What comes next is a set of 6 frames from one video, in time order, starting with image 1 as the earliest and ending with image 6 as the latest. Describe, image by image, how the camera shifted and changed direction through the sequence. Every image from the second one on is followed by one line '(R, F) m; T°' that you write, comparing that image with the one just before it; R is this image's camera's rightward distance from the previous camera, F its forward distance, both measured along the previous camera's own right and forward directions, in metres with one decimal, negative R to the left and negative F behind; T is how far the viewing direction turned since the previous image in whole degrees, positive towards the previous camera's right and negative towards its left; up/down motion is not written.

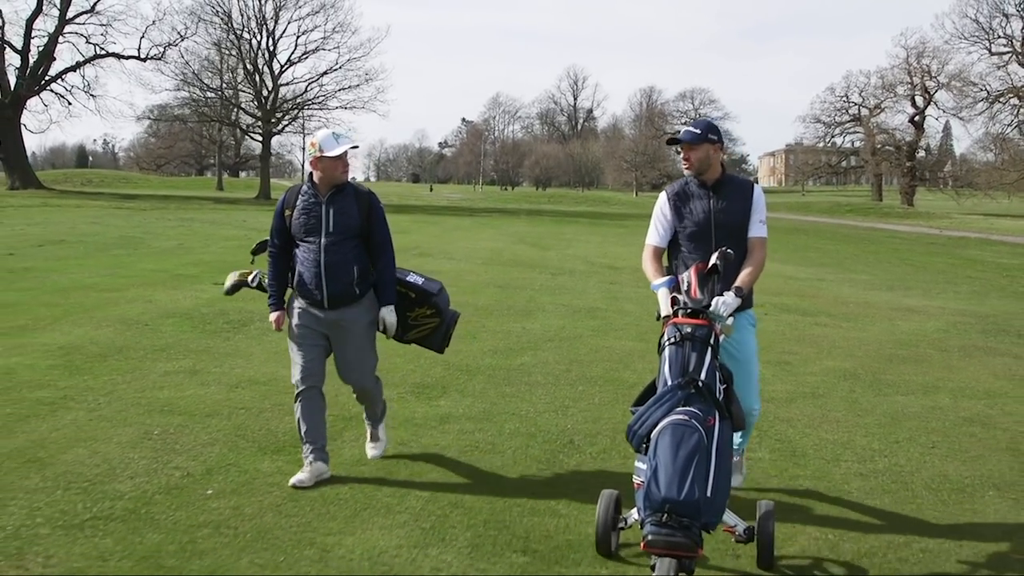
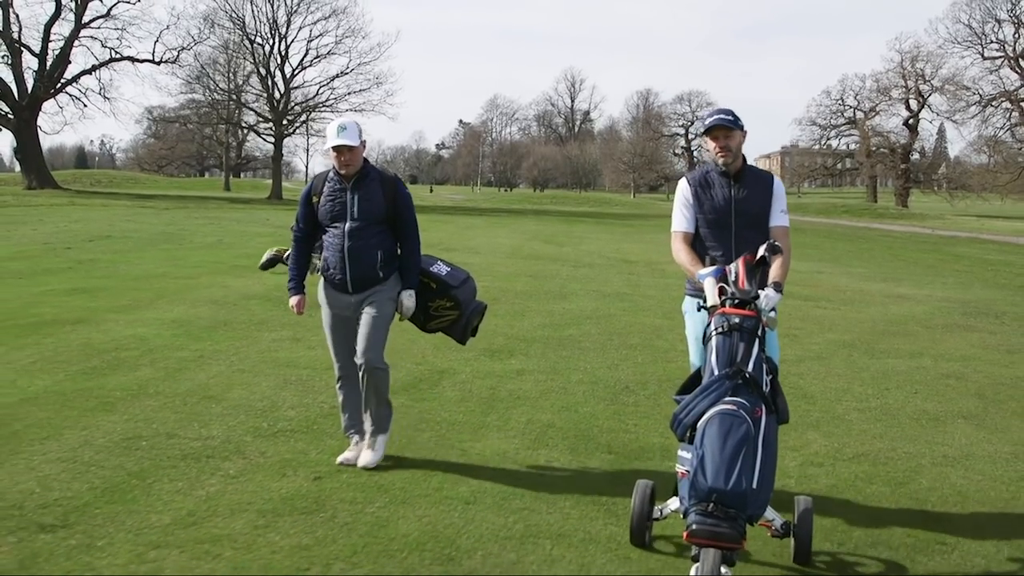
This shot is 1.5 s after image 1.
(-0.4, -1.3) m; 0°
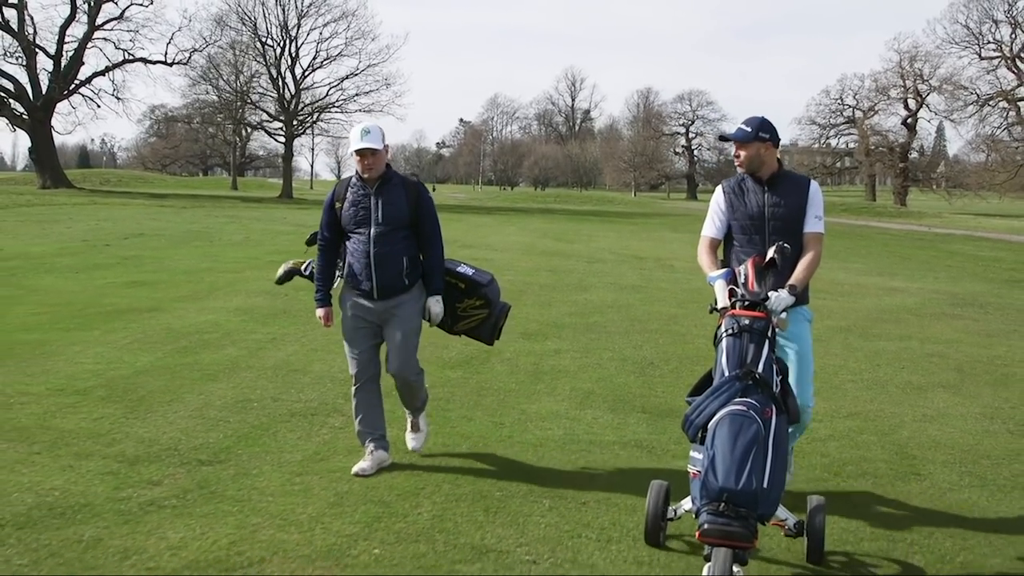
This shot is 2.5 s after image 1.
(-0.3, -1.0) m; 0°
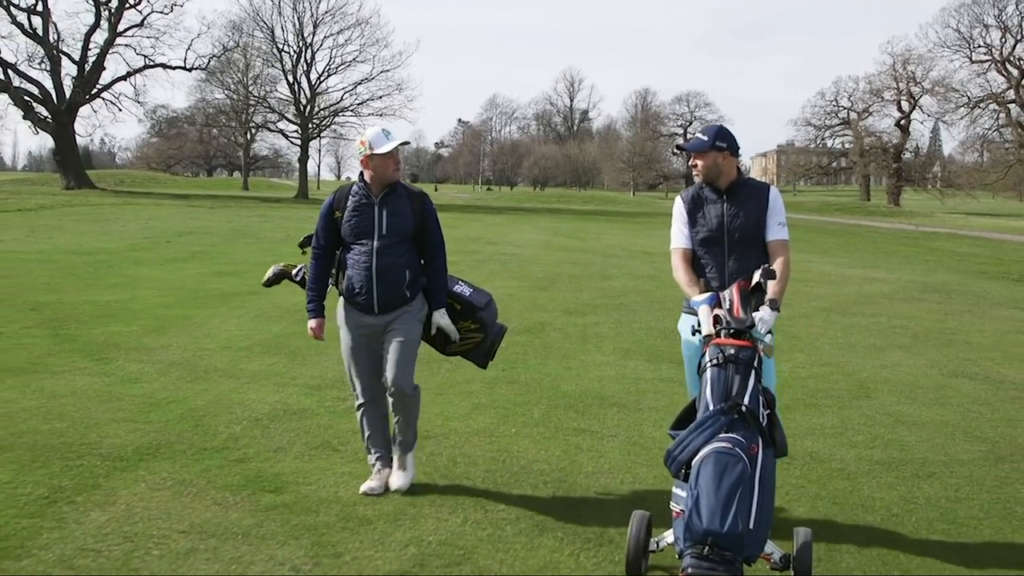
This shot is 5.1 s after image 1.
(-0.5, -2.1) m; 0°
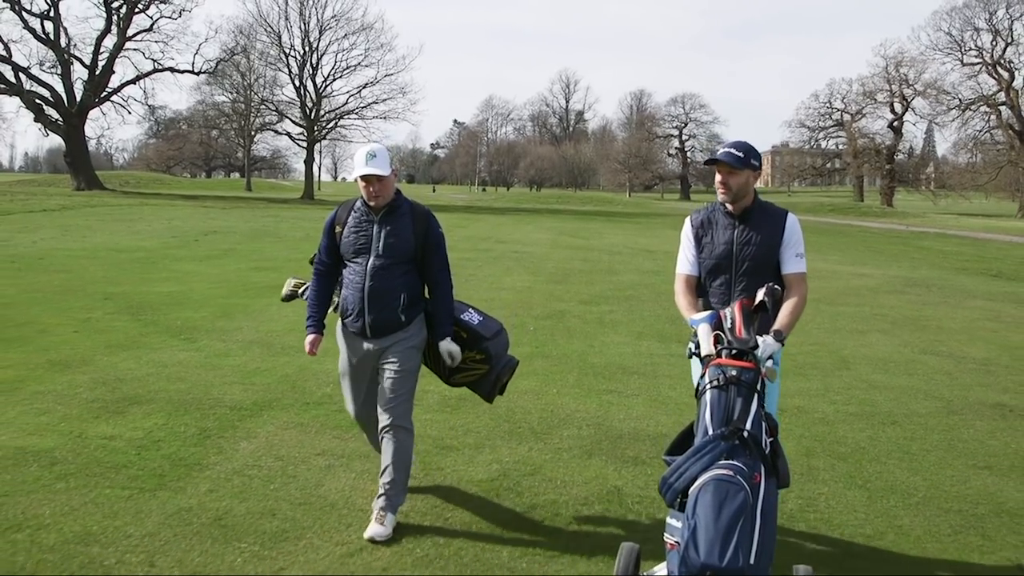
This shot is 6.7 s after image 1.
(-0.3, -1.3) m; 0°
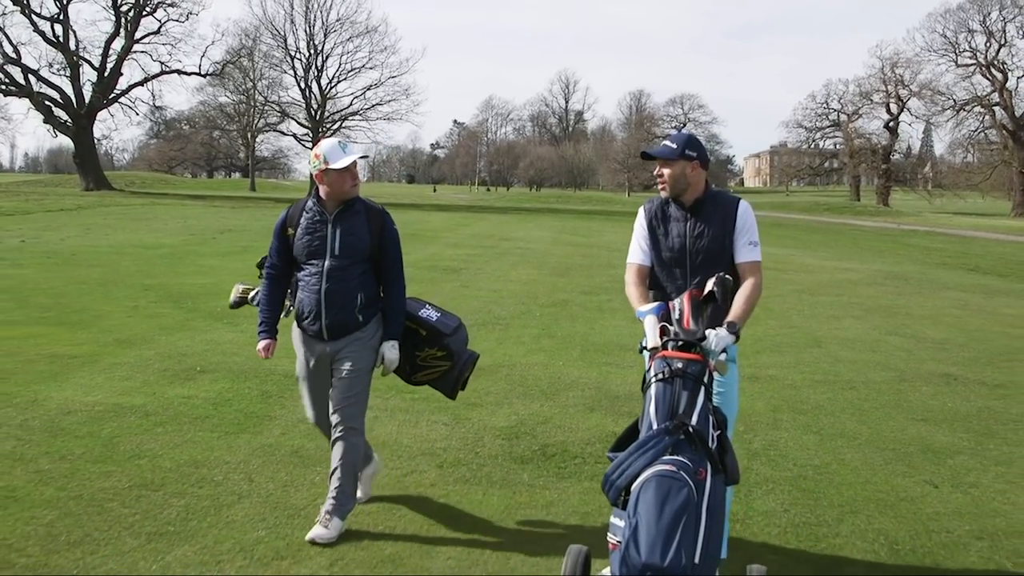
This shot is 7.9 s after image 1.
(-0.1, -1.1) m; 0°
